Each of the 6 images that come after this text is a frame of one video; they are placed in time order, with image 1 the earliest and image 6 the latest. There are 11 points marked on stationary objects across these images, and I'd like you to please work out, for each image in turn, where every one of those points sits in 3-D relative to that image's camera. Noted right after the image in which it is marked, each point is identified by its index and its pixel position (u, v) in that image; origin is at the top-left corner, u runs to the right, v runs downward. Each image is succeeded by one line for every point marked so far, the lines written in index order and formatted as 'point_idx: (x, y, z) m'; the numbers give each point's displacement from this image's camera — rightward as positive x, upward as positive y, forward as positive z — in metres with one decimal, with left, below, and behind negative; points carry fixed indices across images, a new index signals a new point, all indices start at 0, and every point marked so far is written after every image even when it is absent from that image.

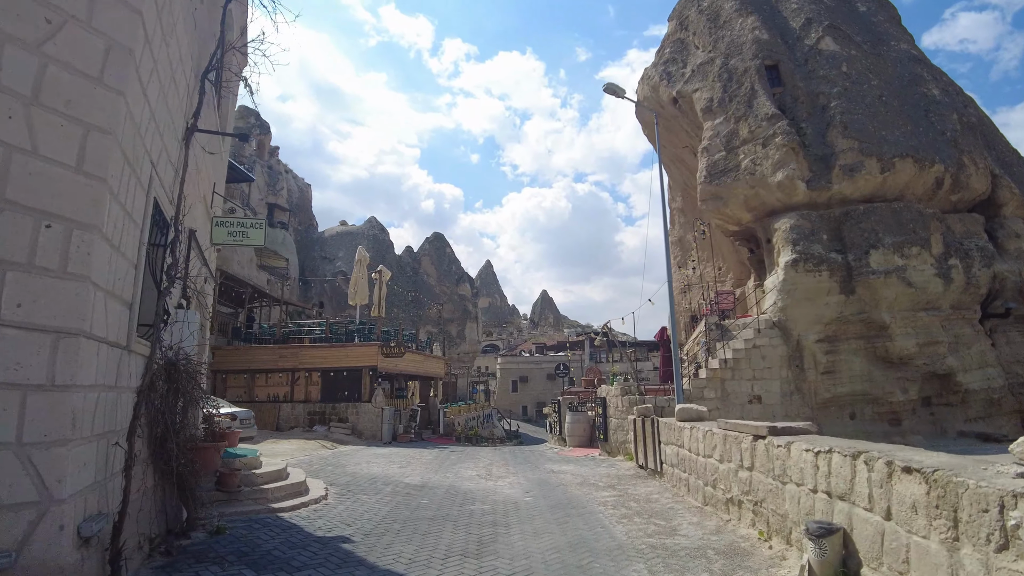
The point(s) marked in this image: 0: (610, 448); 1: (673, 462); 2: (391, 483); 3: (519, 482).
0: (+2.4, -3.9, +13.8) m
1: (+2.6, -2.8, +9.0) m
2: (-2.2, -3.6, +10.3) m
3: (+0.1, -3.6, +10.4) m
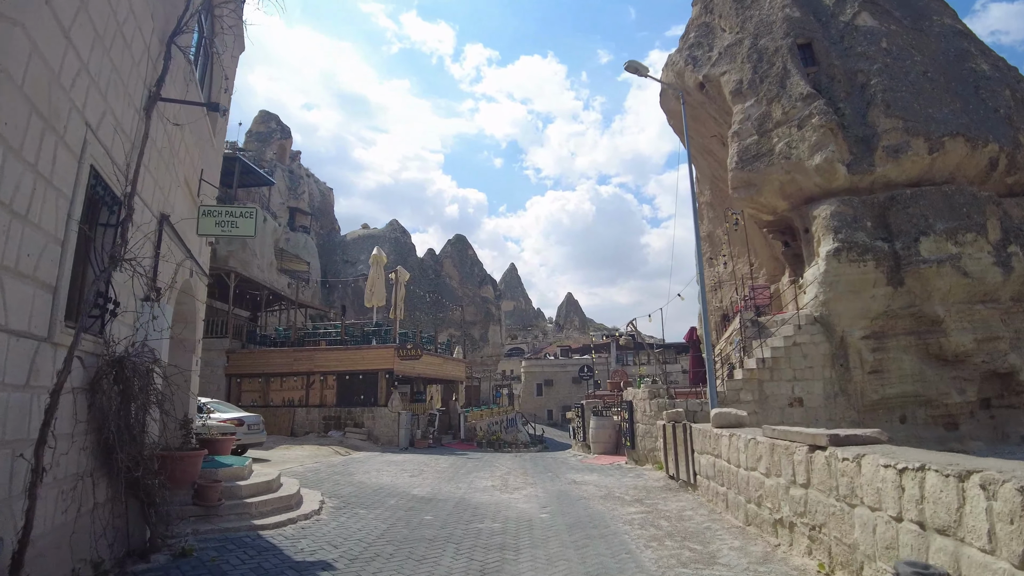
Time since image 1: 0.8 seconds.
0: (+2.8, -3.8, +12.8) m
1: (+2.8, -2.6, +8.0) m
2: (-1.9, -3.5, +9.5) m
3: (+0.4, -3.4, +9.5) m
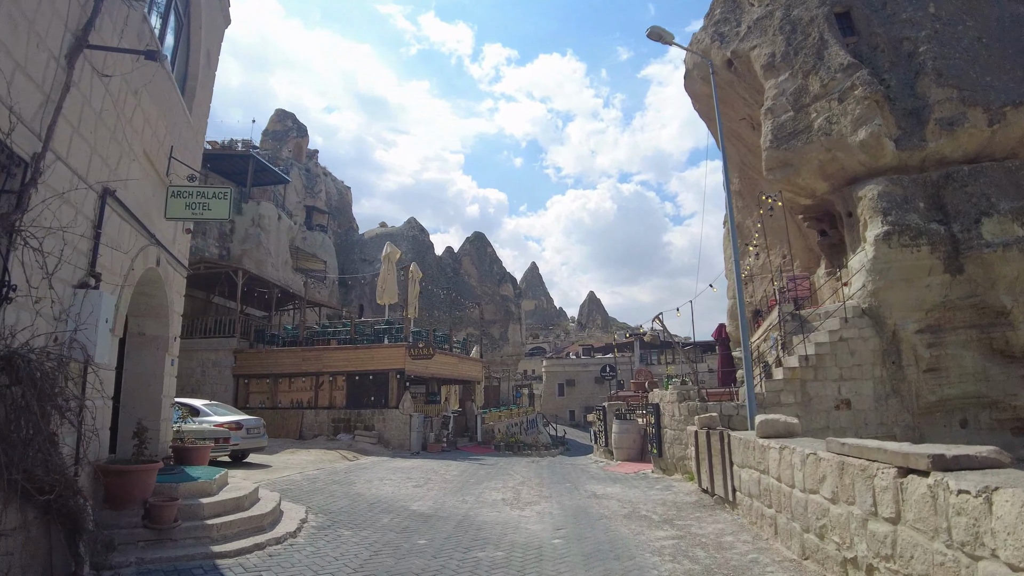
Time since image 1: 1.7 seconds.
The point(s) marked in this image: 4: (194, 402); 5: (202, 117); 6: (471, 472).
0: (+3.1, -3.6, +11.6) m
1: (+2.9, -2.4, +6.7) m
2: (-1.8, -3.3, +8.5) m
3: (+0.6, -3.3, +8.4) m
4: (-8.4, -3.0, +15.1) m
5: (-5.3, +3.0, +9.9) m
6: (-0.9, -4.3, +13.1) m
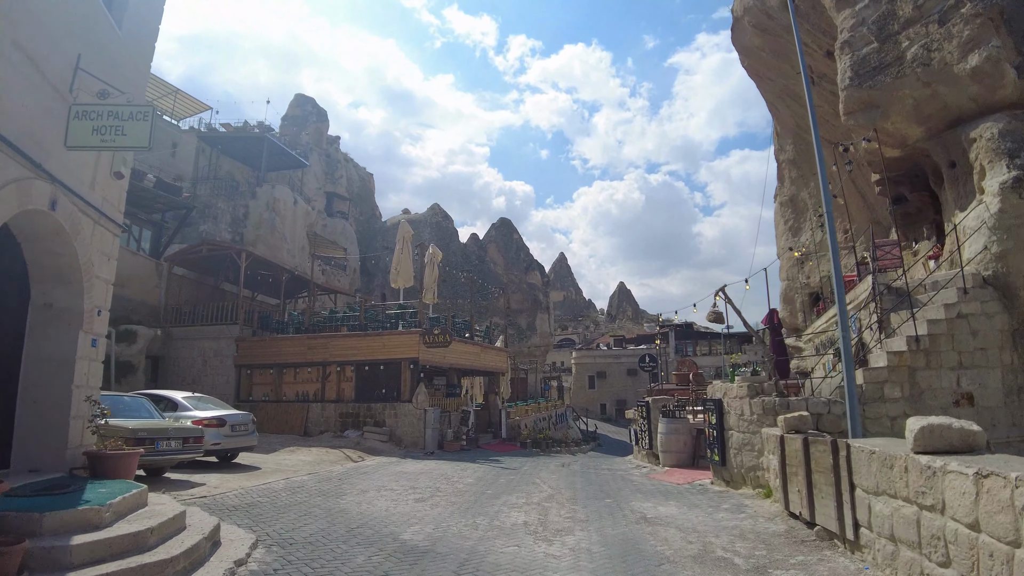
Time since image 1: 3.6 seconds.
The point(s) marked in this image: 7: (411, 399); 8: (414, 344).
0: (+3.5, -3.0, +9.2) m
1: (+3.0, -1.9, +4.4) m
2: (-1.5, -2.8, +6.3) m
3: (+0.8, -2.8, +6.1) m
4: (-7.9, -2.5, +13.3) m
5: (-5.1, +3.5, +7.8) m
6: (-0.5, -3.7, +11.0) m
7: (-3.3, -3.6, +18.5) m
8: (-3.2, -1.8, +18.7) m
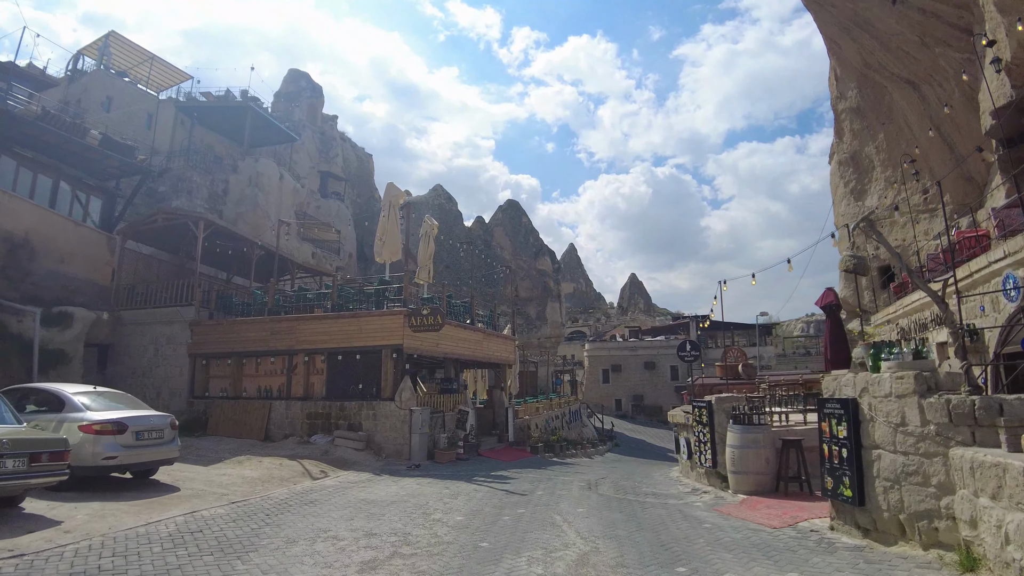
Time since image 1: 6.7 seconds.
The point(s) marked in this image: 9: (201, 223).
0: (+3.6, -2.3, +5.6) m
1: (+3.0, -1.3, +0.8) m
2: (-1.5, -2.2, +2.8) m
3: (+0.9, -2.1, +2.6) m
4: (-7.7, -1.8, +9.8) m
5: (-5.0, +4.2, +4.3) m
6: (-0.3, -3.0, +7.5) m
7: (-3.1, -2.9, +15.0) m
8: (-3.0, -1.1, +15.2) m
9: (-10.4, +2.1, +19.1) m
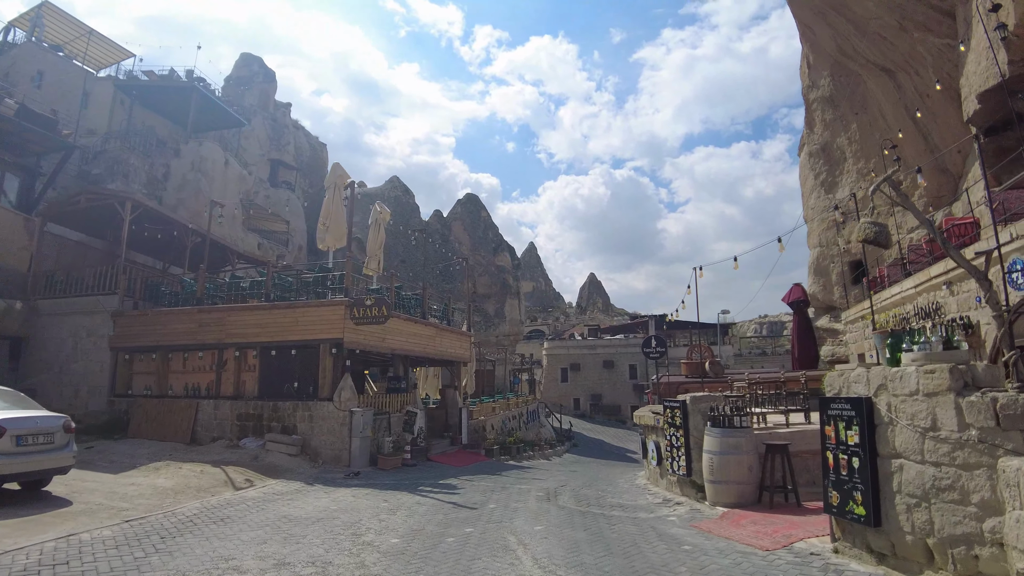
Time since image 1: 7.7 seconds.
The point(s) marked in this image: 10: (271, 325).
0: (+3.2, -2.1, +4.7) m
1: (+3.0, -1.1, -0.2) m
2: (-1.7, -1.9, +1.5) m
3: (+0.7, -1.9, +1.5) m
4: (-8.4, -1.5, +8.0) m
5: (-5.3, +4.5, +2.7) m
6: (-0.9, -2.7, +6.2) m
7: (-4.2, -2.6, +13.5) m
8: (-4.1, -0.8, +13.7) m
9: (-11.7, +2.5, +17.1) m
10: (-6.0, -1.0, +14.2) m
